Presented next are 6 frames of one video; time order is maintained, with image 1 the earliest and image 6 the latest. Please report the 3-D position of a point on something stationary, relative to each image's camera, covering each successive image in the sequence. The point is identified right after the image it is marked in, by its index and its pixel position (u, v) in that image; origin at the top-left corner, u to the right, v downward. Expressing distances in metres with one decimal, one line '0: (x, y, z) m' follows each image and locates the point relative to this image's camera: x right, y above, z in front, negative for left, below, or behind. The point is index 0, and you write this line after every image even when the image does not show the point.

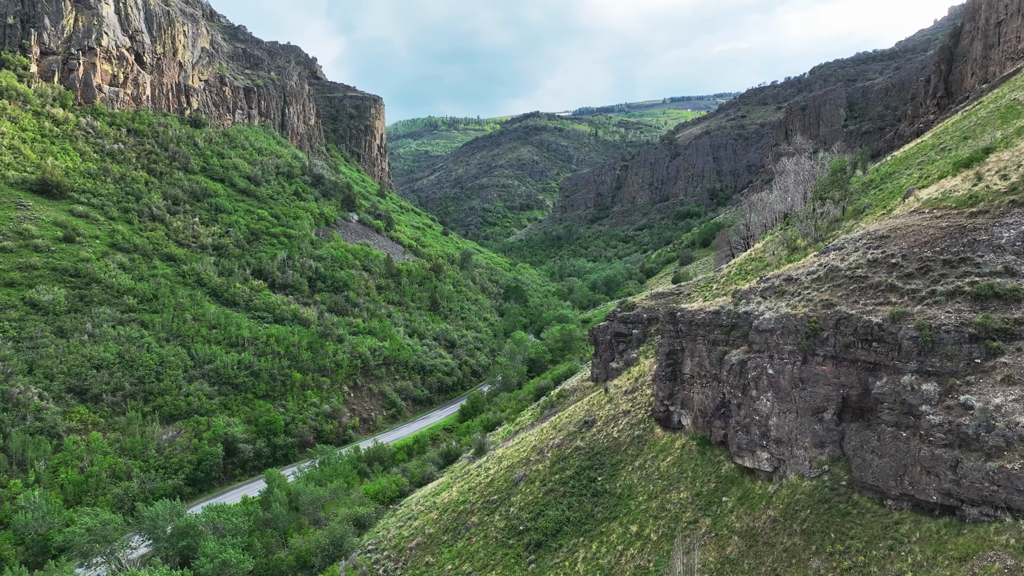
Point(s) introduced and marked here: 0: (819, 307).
0: (+10.0, -0.6, +16.6) m
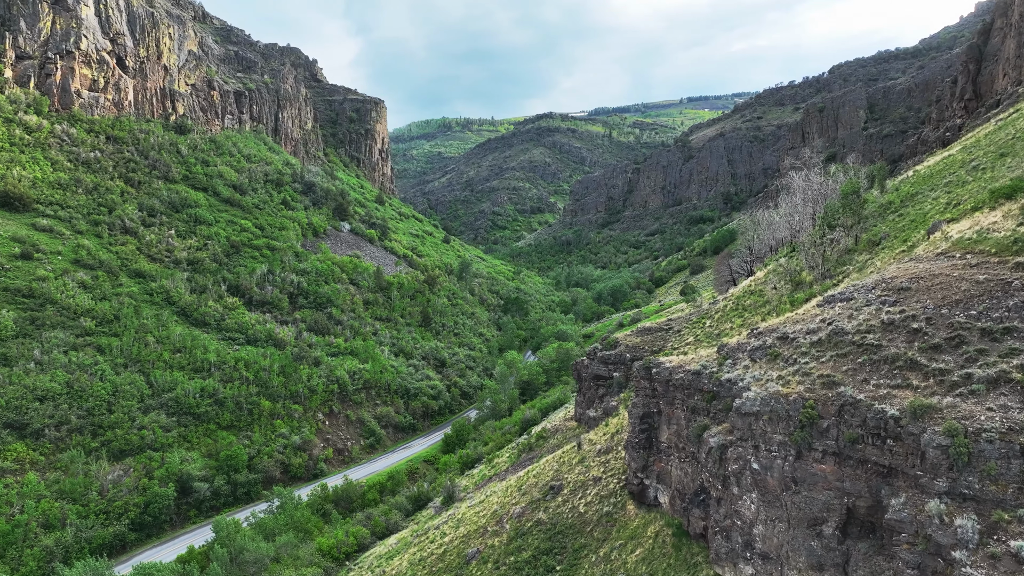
0: (+7.8, -2.5, +13.0) m
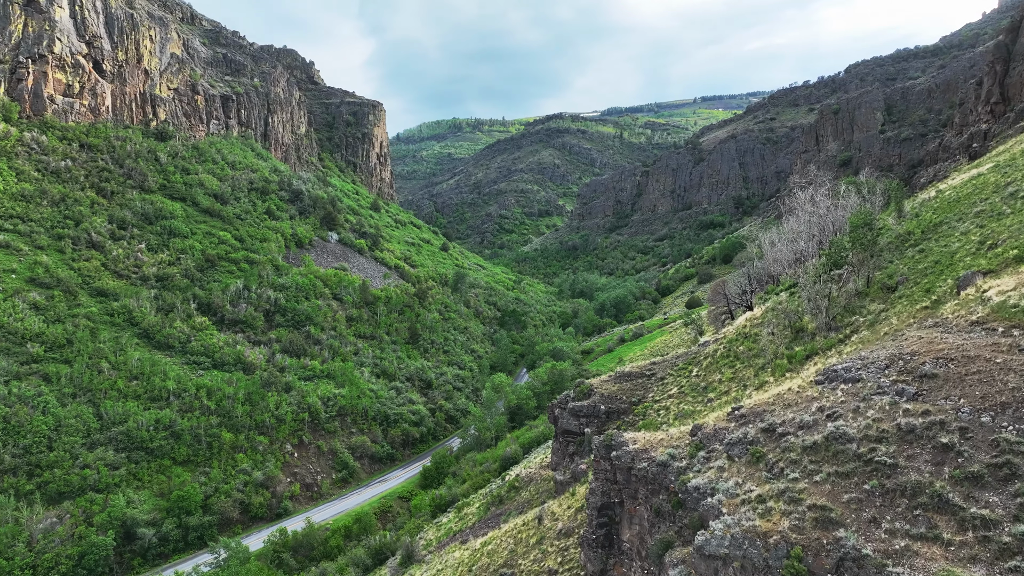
0: (+5.6, -4.4, +9.6) m
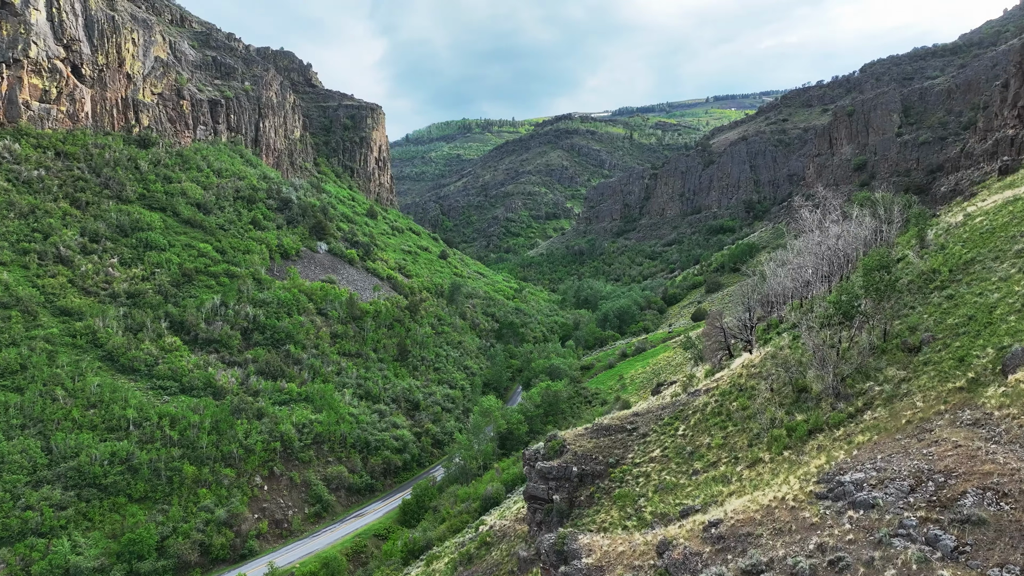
0: (+3.7, -6.1, +6.5) m
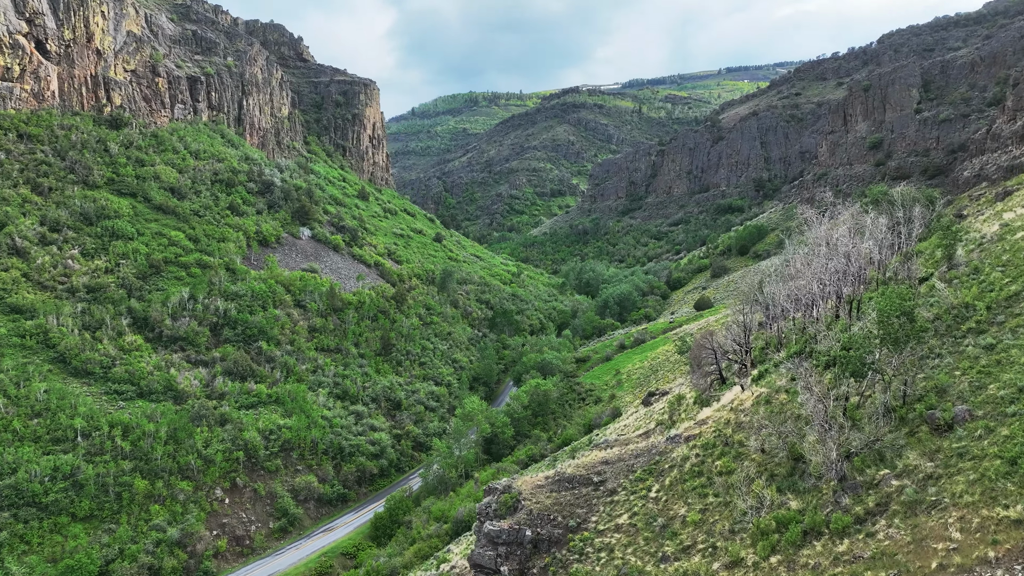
0: (+1.6, -7.8, +3.5) m
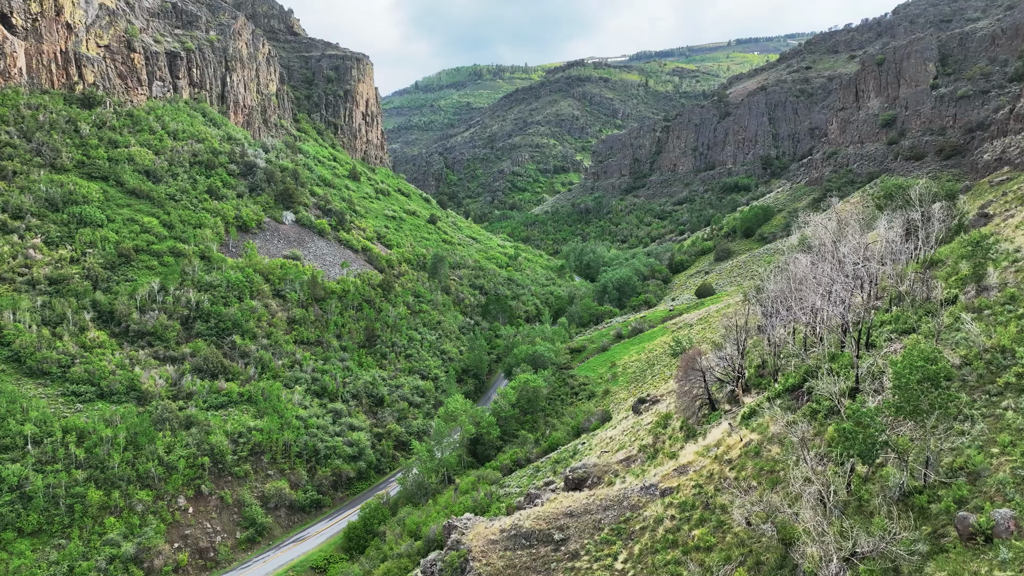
0: (-0.1, -9.3, +1.1) m
